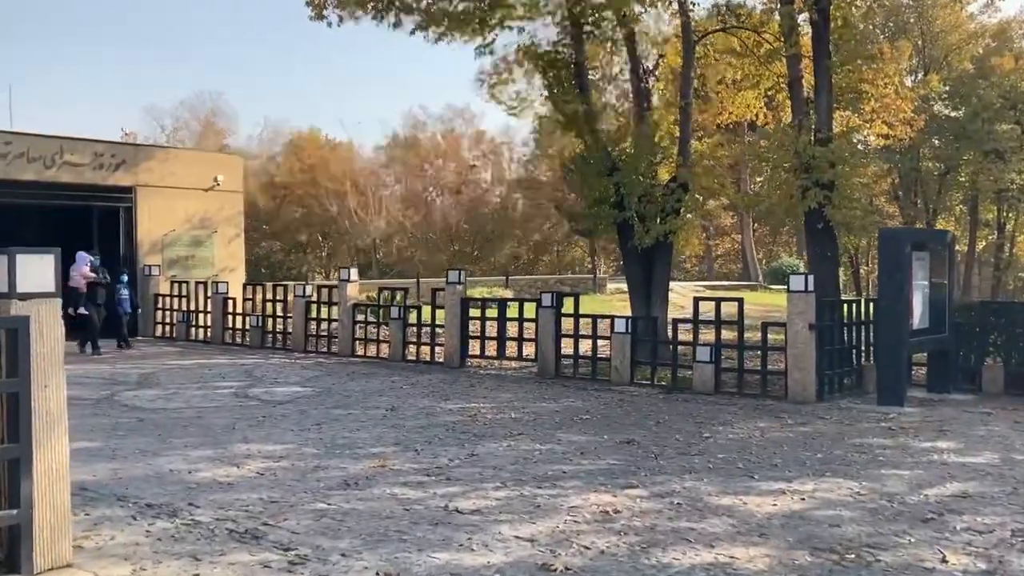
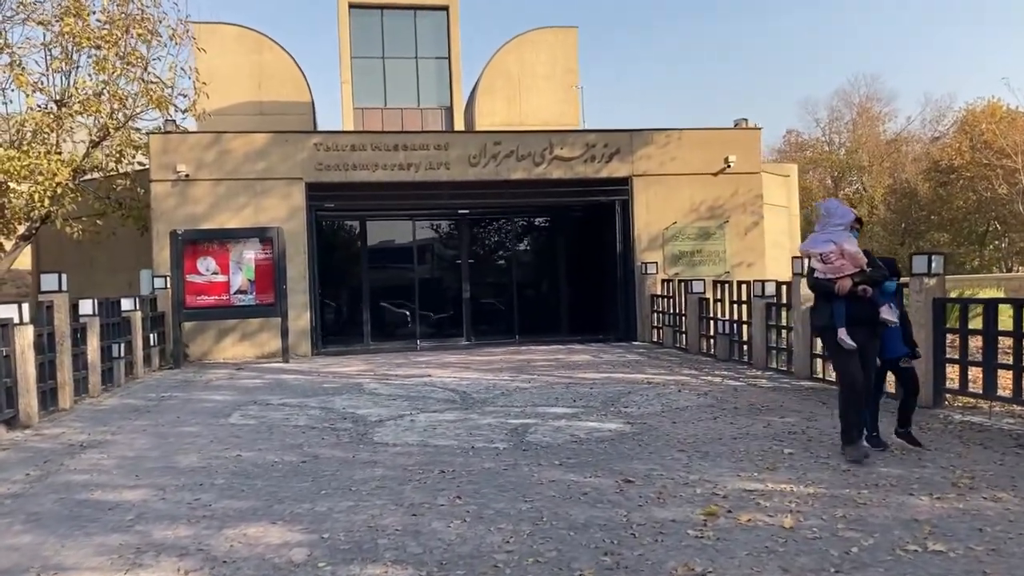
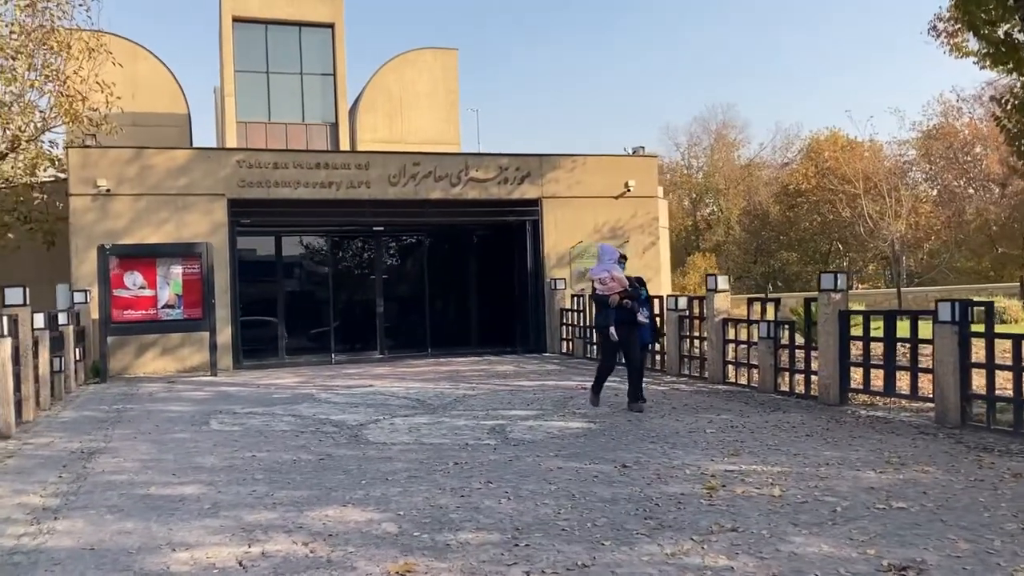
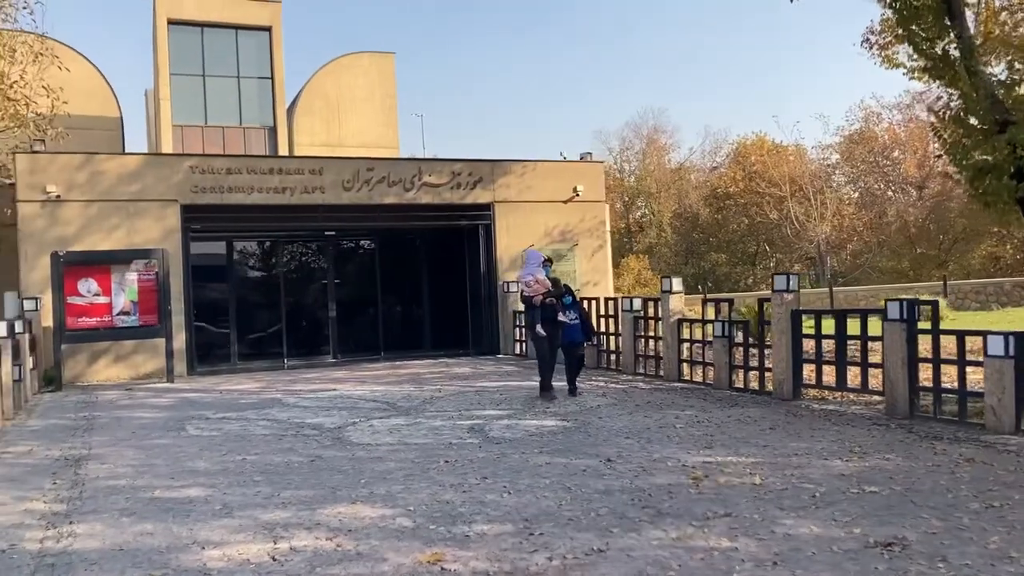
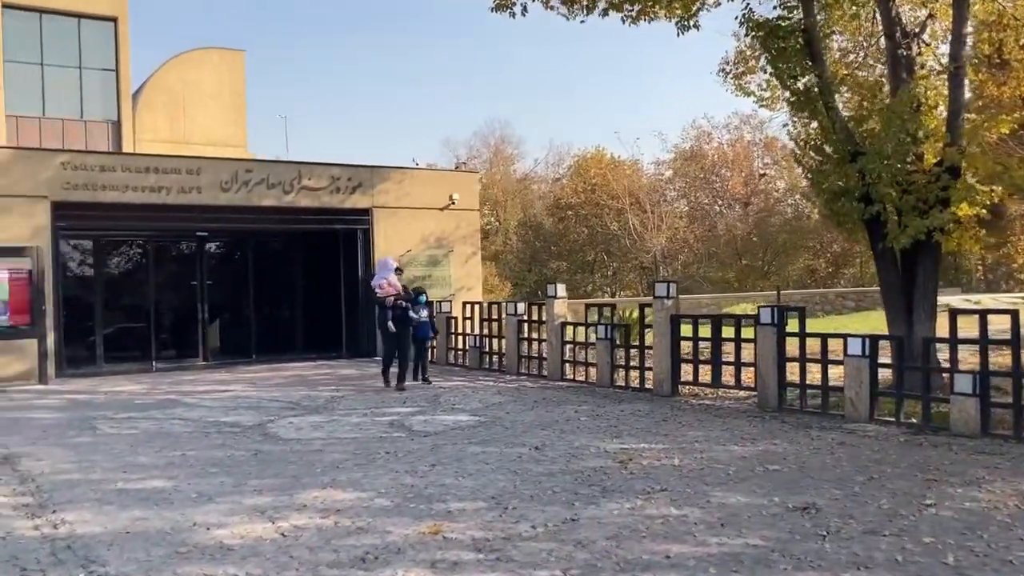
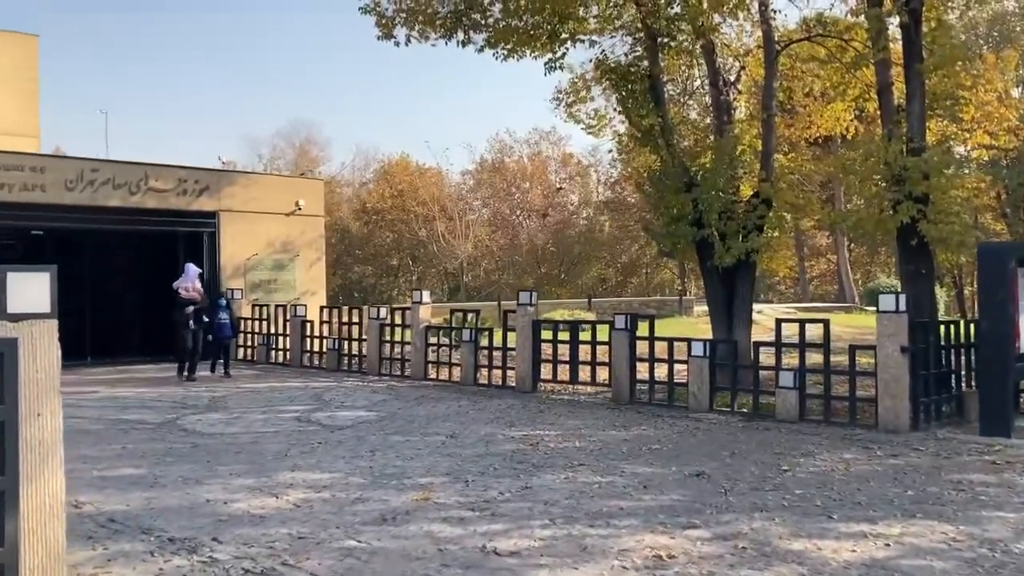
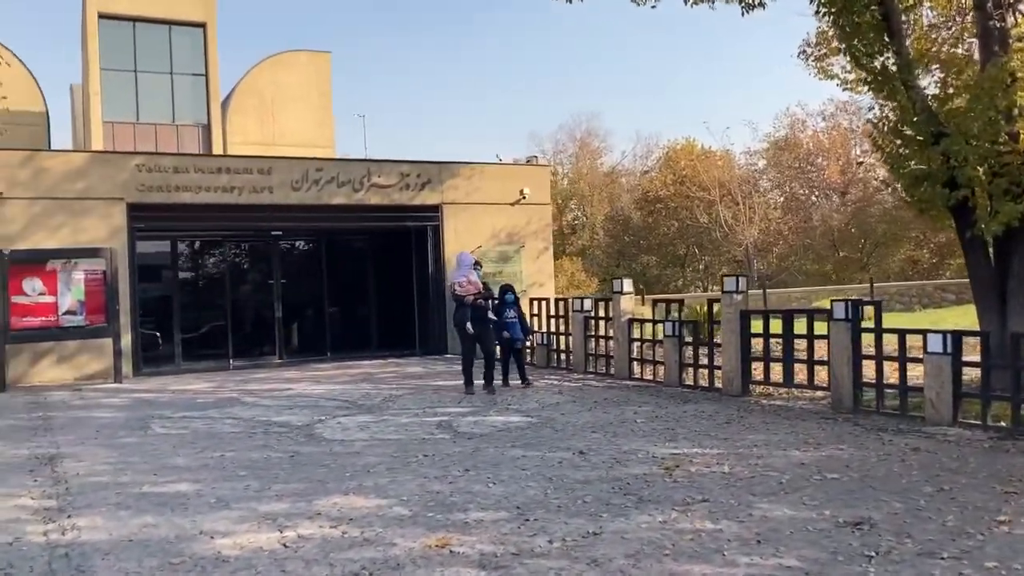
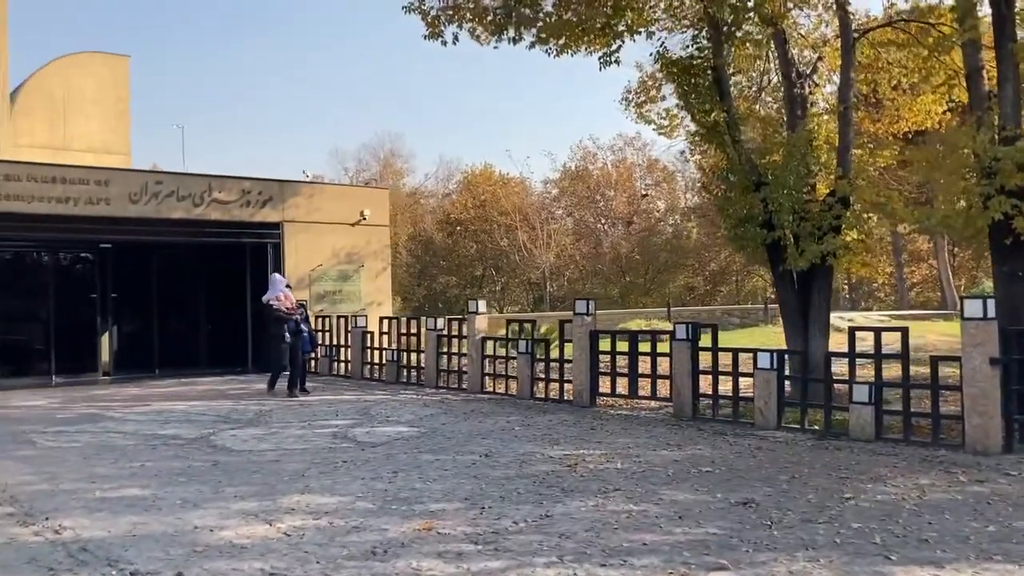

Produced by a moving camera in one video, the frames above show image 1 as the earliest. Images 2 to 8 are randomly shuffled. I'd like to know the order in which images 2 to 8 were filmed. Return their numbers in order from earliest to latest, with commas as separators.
6, 8, 5, 7, 4, 3, 2
